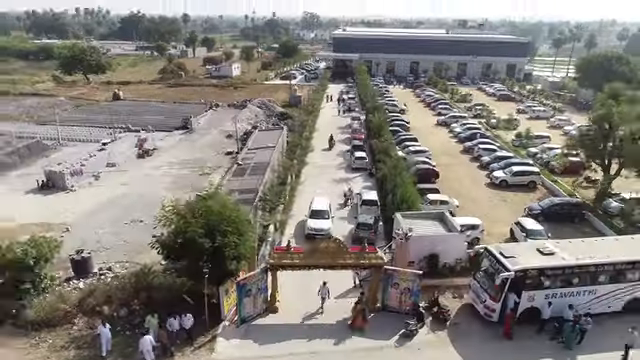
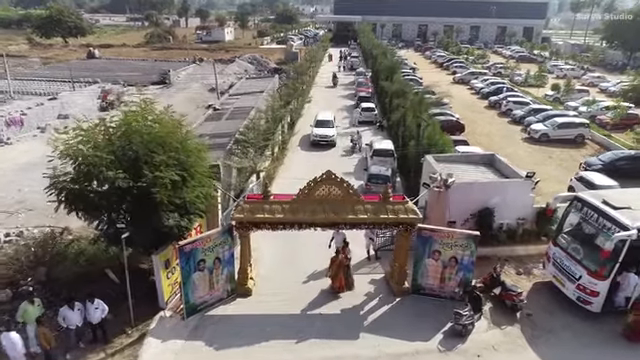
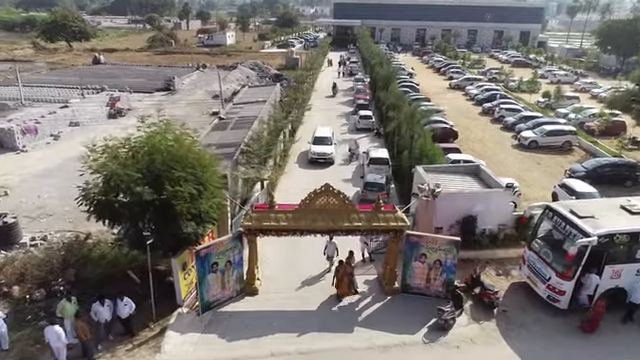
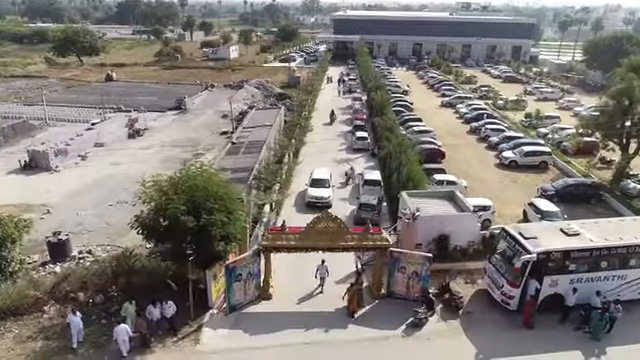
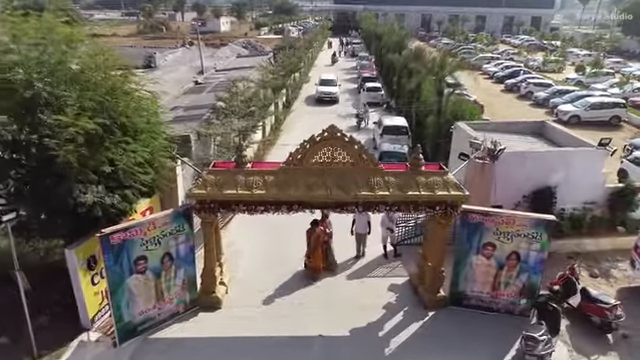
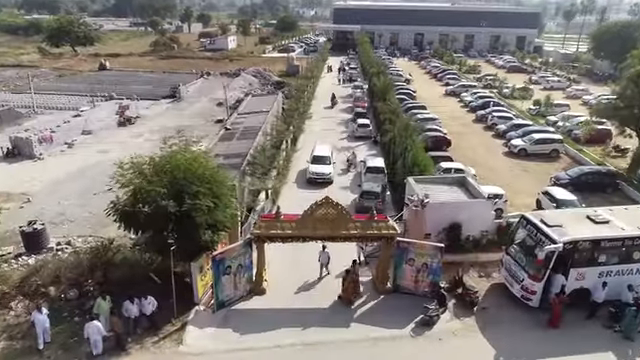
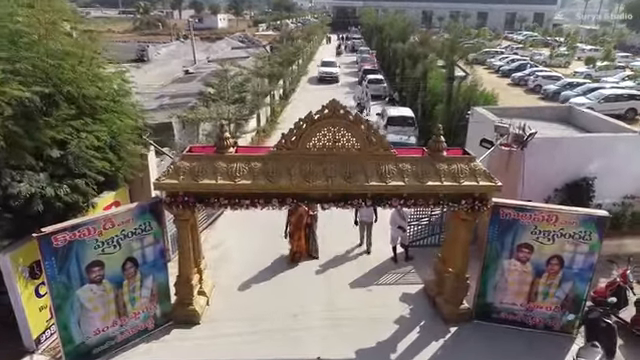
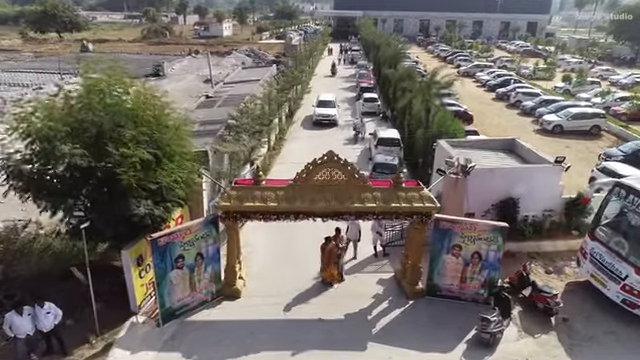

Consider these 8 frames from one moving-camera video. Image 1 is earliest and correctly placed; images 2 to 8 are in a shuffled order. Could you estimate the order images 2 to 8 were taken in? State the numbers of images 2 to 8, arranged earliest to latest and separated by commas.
4, 6, 3, 2, 8, 5, 7
